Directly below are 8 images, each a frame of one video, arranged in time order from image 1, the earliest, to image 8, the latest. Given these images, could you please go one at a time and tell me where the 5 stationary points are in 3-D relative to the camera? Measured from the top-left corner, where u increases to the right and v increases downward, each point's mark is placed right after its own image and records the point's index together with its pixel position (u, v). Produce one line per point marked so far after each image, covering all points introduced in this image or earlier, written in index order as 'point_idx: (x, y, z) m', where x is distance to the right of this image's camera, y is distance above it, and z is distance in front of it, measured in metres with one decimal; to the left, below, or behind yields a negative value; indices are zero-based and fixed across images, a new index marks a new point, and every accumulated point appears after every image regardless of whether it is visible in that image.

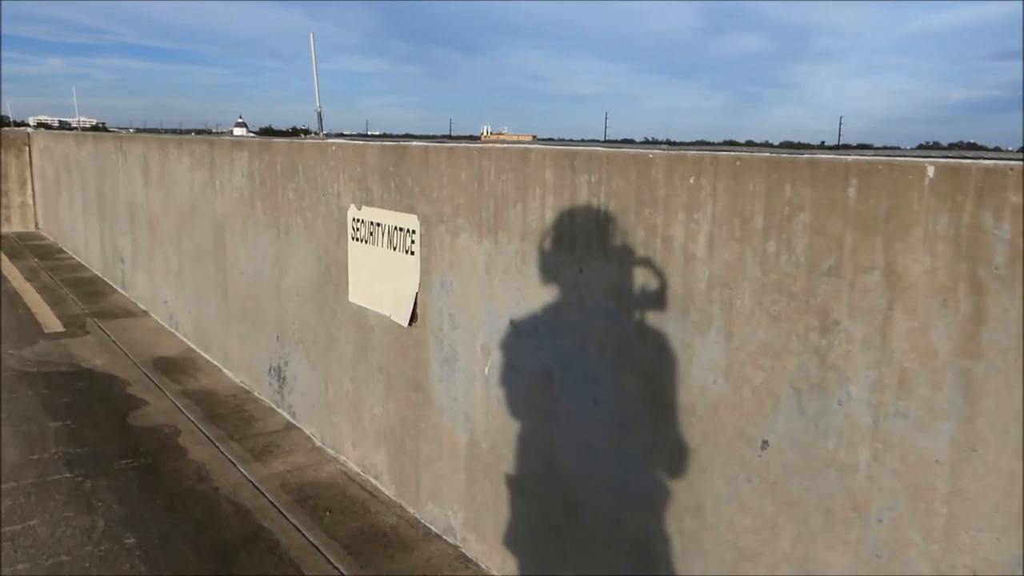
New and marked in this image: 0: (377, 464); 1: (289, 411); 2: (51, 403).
0: (-0.7, -0.9, +4.6) m
1: (-1.5, -0.8, +5.6) m
2: (-3.2, -0.8, +5.9) m
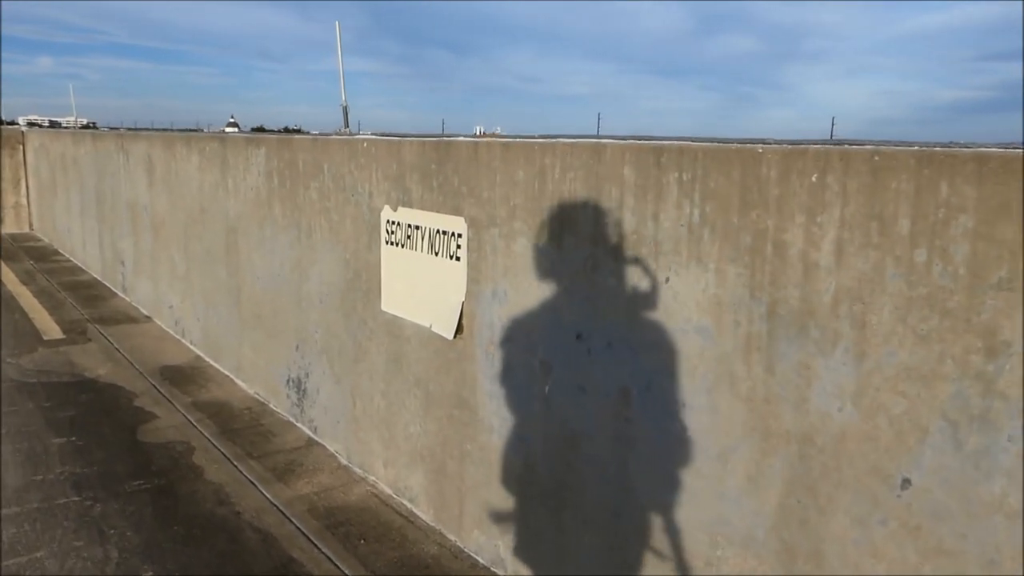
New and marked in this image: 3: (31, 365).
0: (-0.5, -1.0, +4.2) m
1: (-1.2, -0.8, +5.3) m
2: (-2.9, -0.8, +5.5) m
3: (-3.7, -0.6, +6.7) m
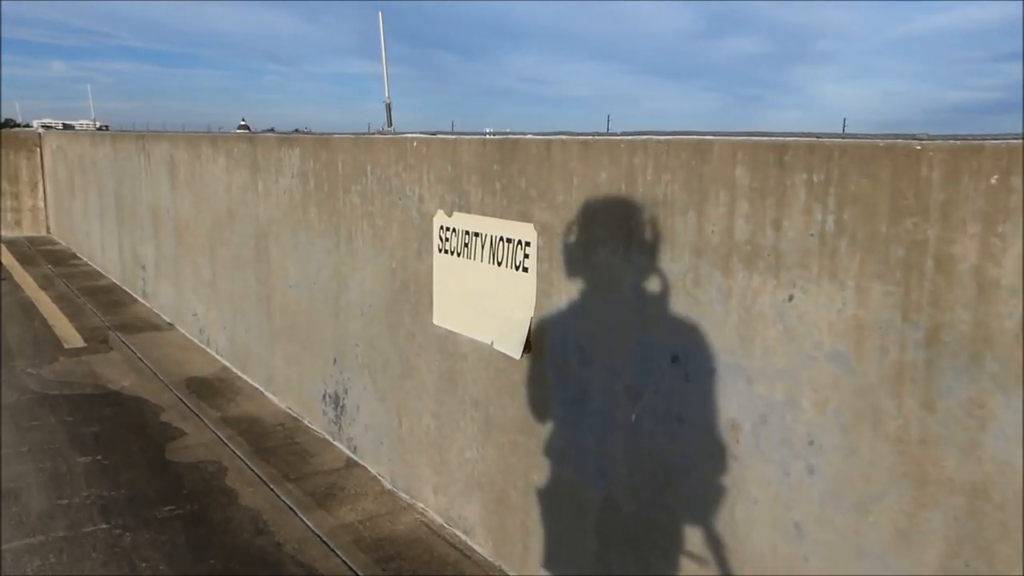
0: (-0.2, -1.0, +3.9) m
1: (-0.9, -0.9, +4.9) m
2: (-2.6, -0.9, +5.2) m
3: (-3.4, -0.7, +6.4) m
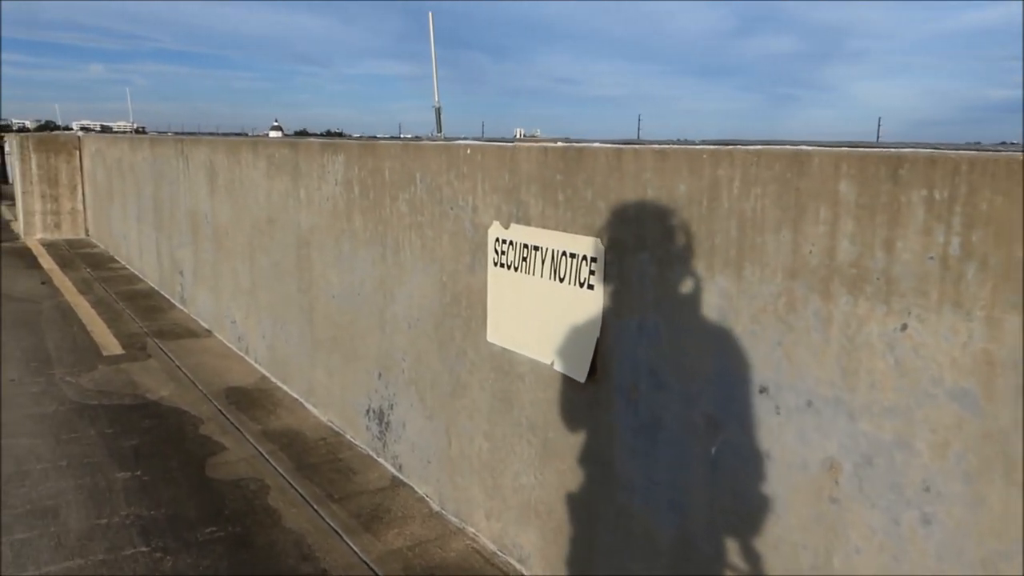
0: (0.0, -1.1, +3.7) m
1: (-0.7, -1.0, +4.8) m
2: (-2.3, -0.9, +5.1) m
3: (-3.1, -0.7, +6.3) m
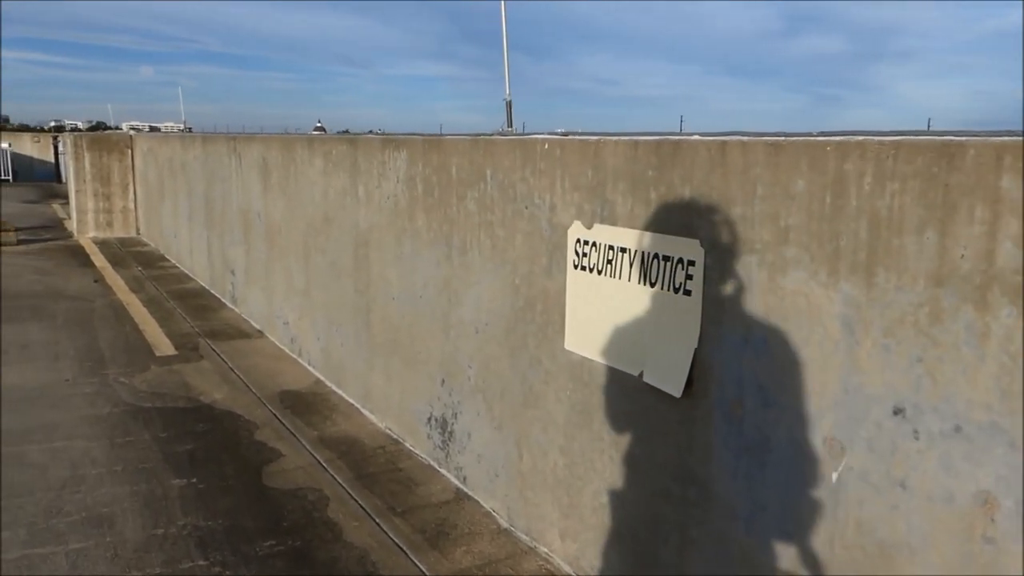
0: (+0.4, -1.1, +3.4) m
1: (-0.3, -1.0, +4.5) m
2: (-1.9, -0.9, +4.9) m
3: (-2.6, -0.7, +6.2) m
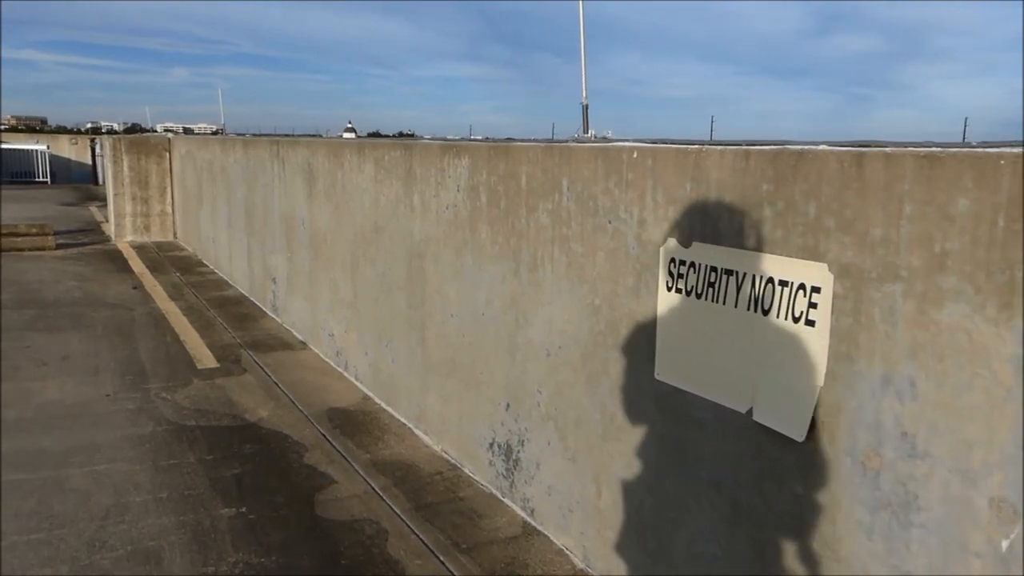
0: (+0.7, -1.2, +3.1) m
1: (+0.1, -1.1, +4.2) m
2: (-1.6, -1.0, +4.7) m
3: (-2.2, -0.8, +5.9) m
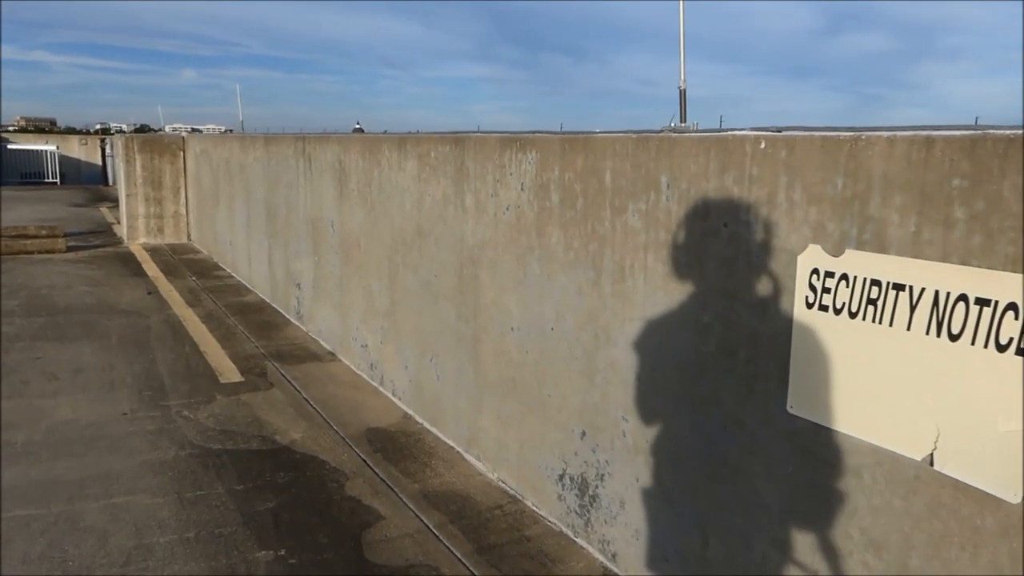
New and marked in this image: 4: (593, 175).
0: (+1.0, -1.3, +2.6) m
1: (+0.4, -1.1, +3.7) m
2: (-1.3, -1.1, +4.2) m
3: (-1.9, -0.8, +5.4) m
4: (+0.3, +0.5, +3.5) m
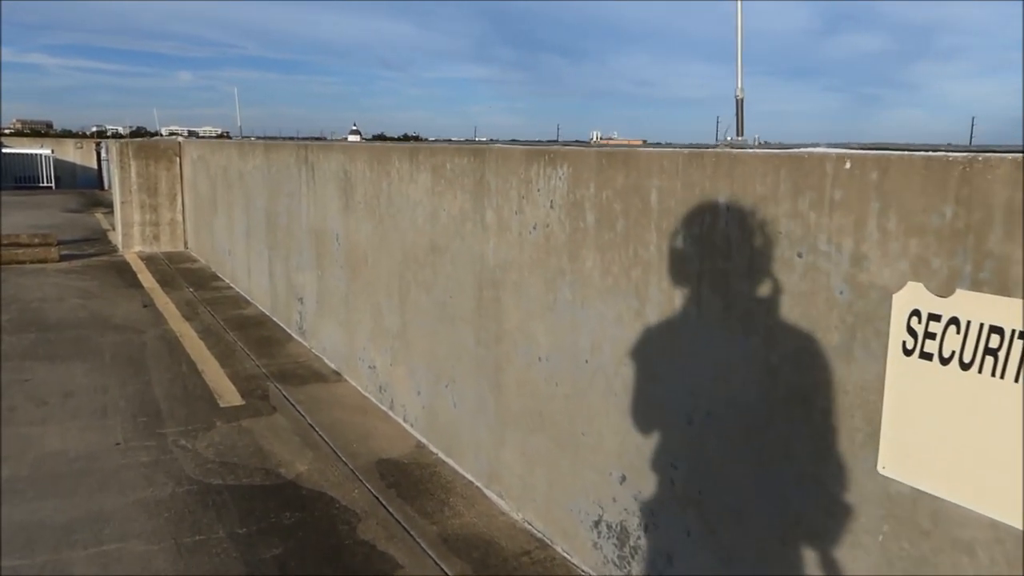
0: (+1.1, -1.4, +2.2) m
1: (+0.5, -1.2, +3.3) m
2: (-1.1, -1.2, +3.8) m
3: (-1.8, -1.0, +5.0) m
4: (+0.5, +0.3, +3.2) m
